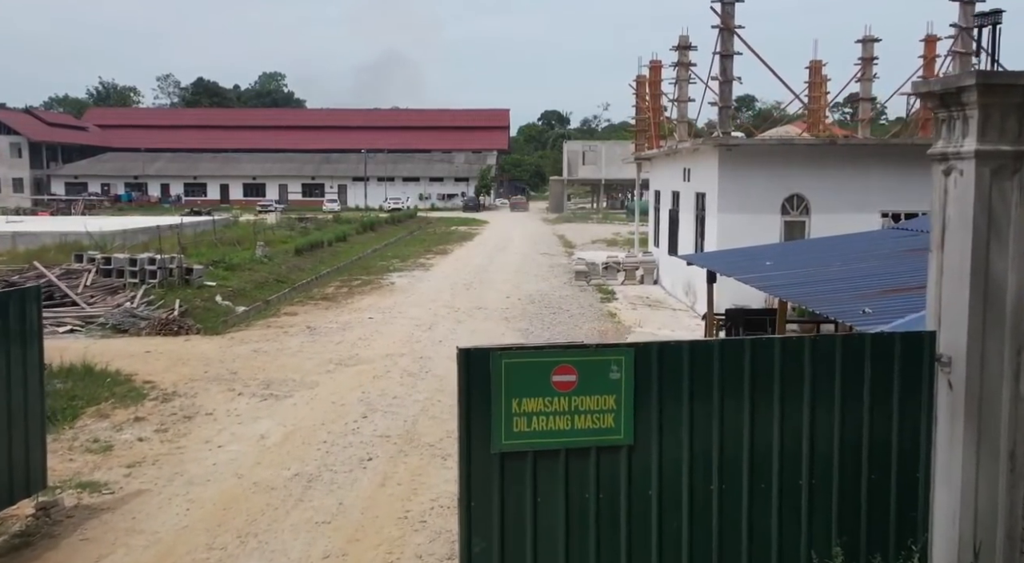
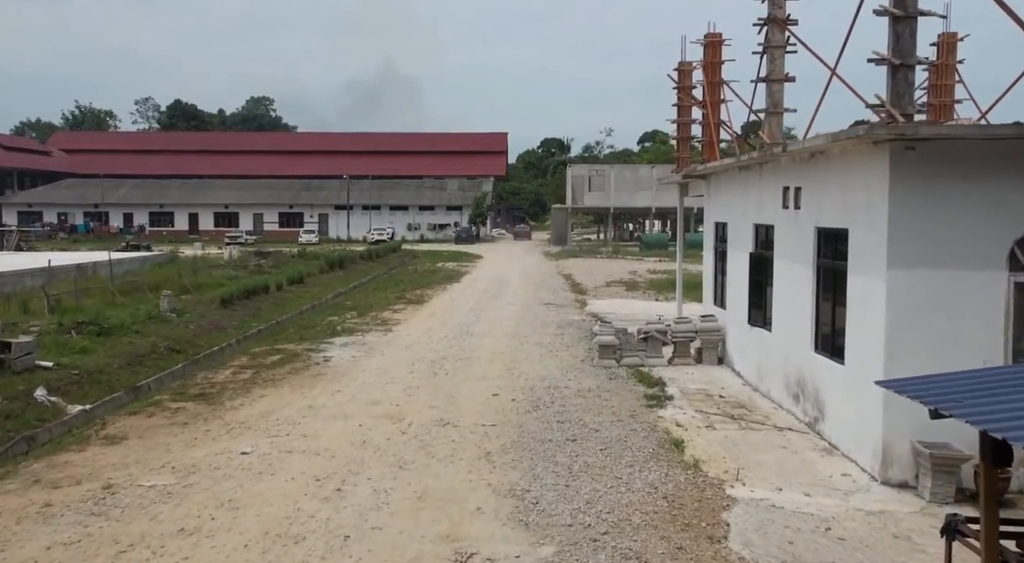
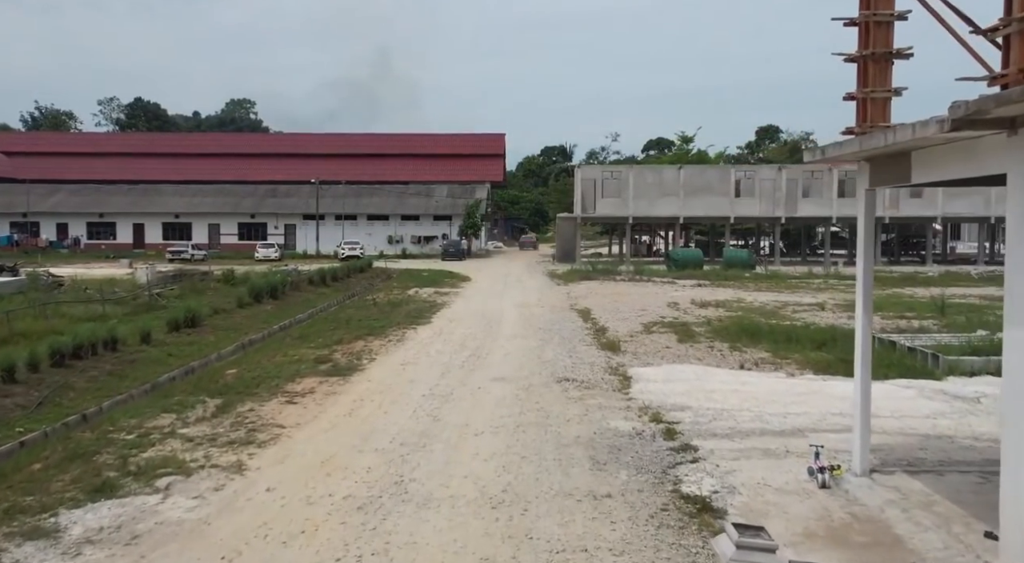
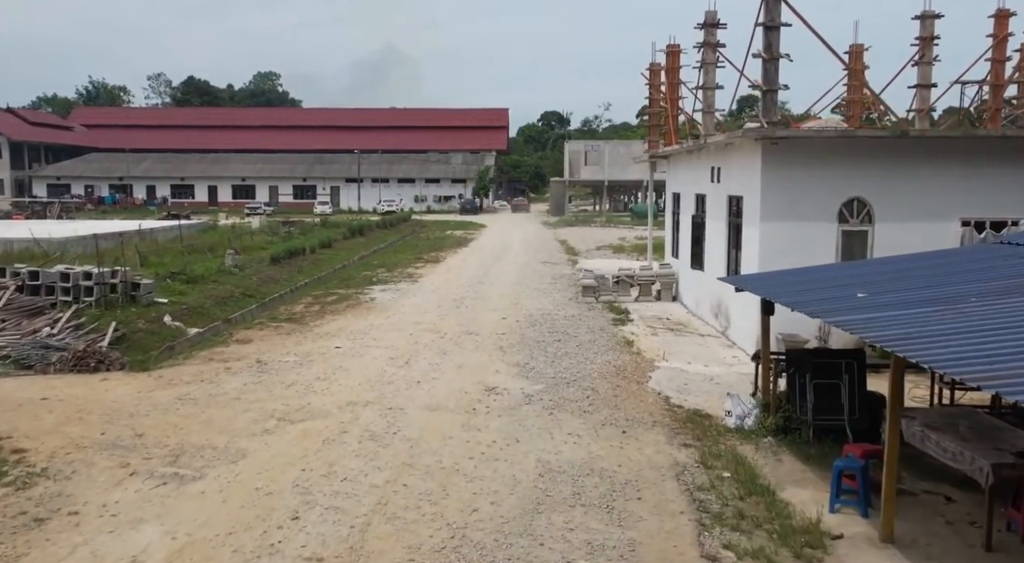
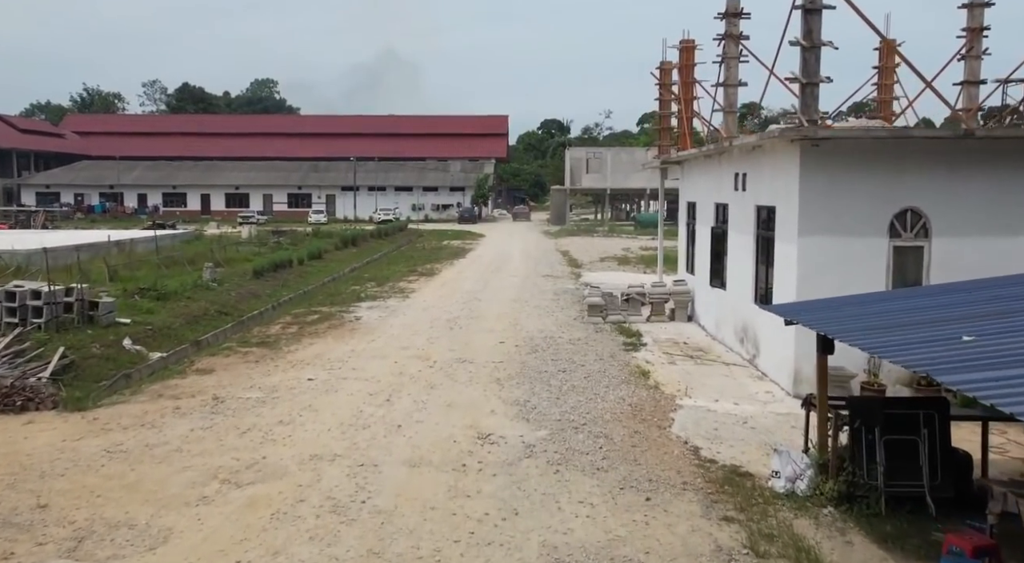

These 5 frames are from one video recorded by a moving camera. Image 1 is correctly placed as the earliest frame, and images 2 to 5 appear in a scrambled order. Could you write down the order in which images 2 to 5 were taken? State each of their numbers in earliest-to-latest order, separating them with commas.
4, 5, 2, 3
